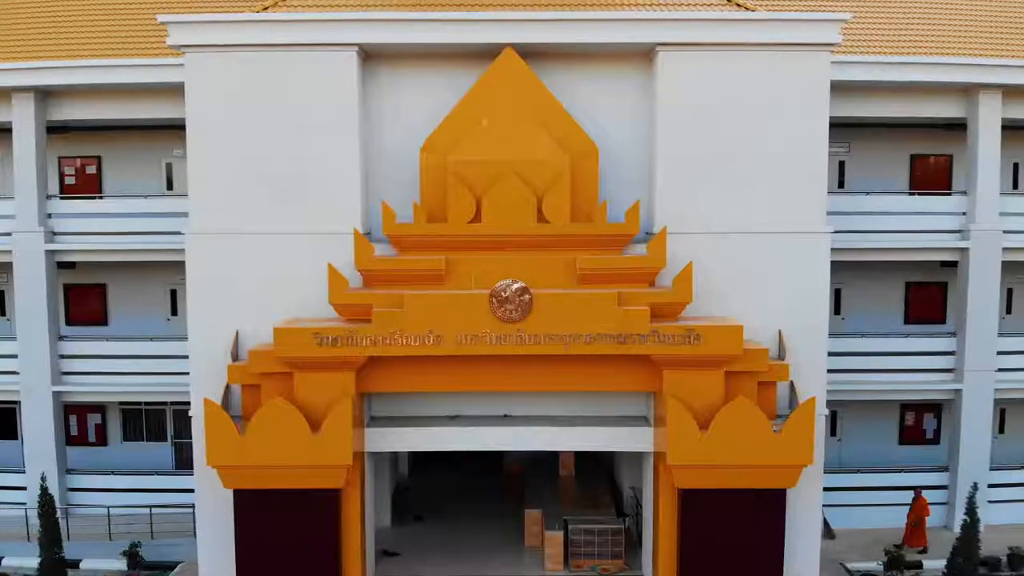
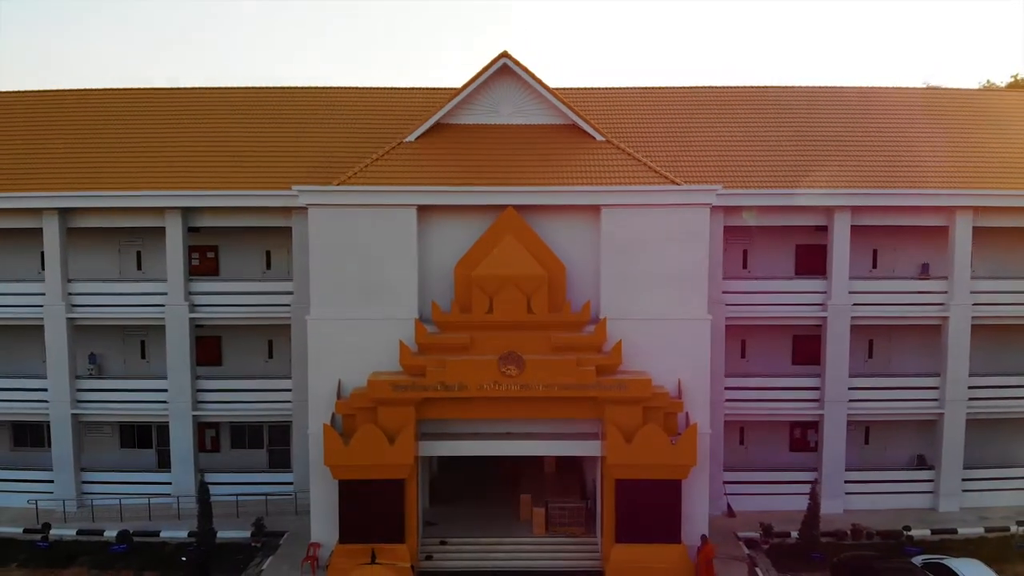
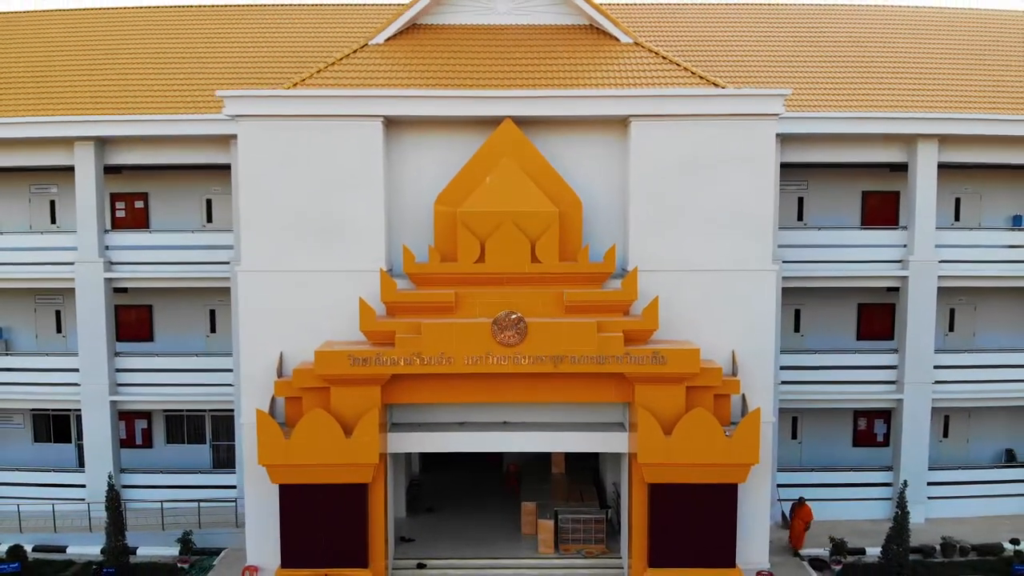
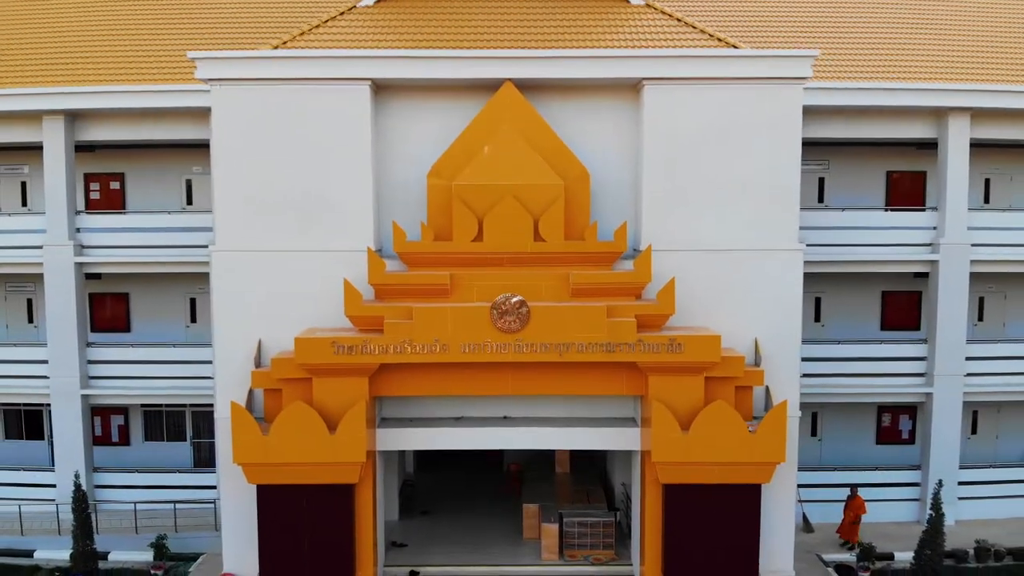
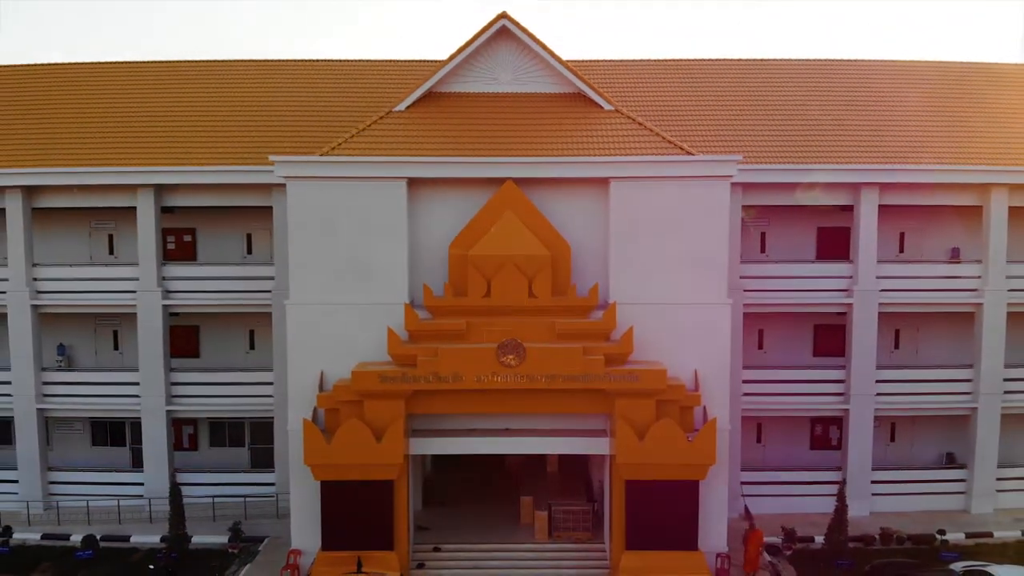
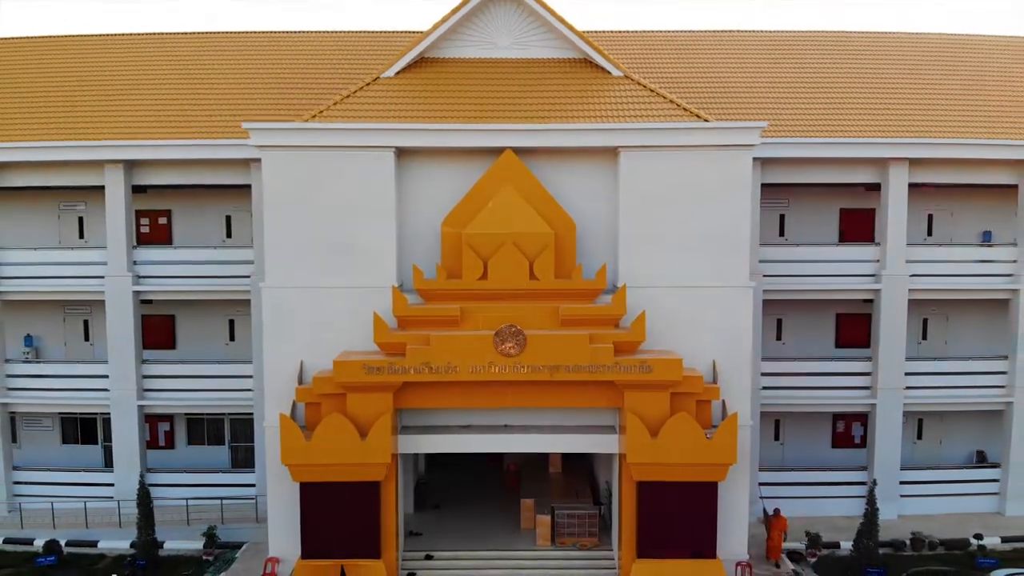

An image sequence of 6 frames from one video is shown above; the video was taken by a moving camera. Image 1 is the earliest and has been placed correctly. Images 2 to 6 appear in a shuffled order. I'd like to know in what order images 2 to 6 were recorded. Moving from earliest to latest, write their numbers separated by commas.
4, 3, 6, 5, 2
